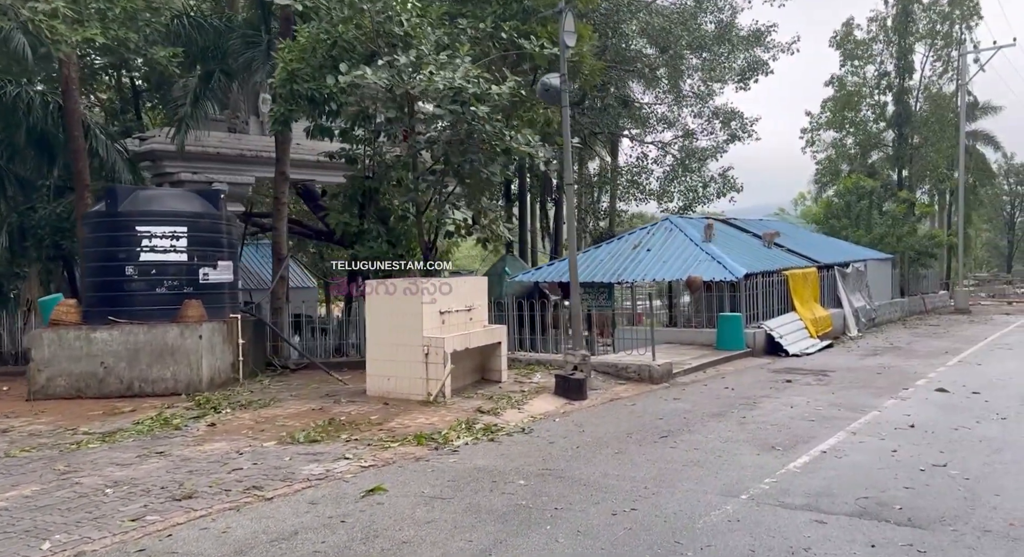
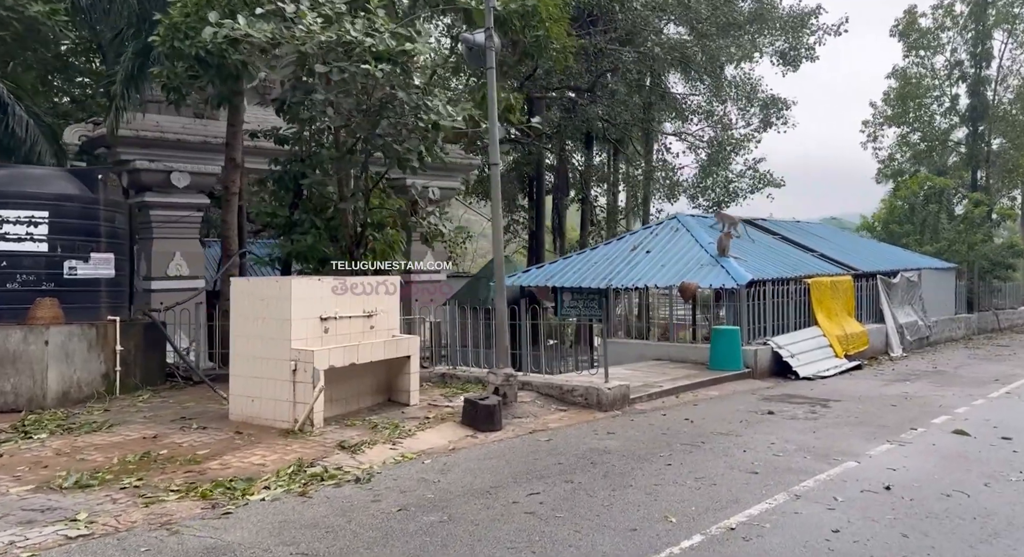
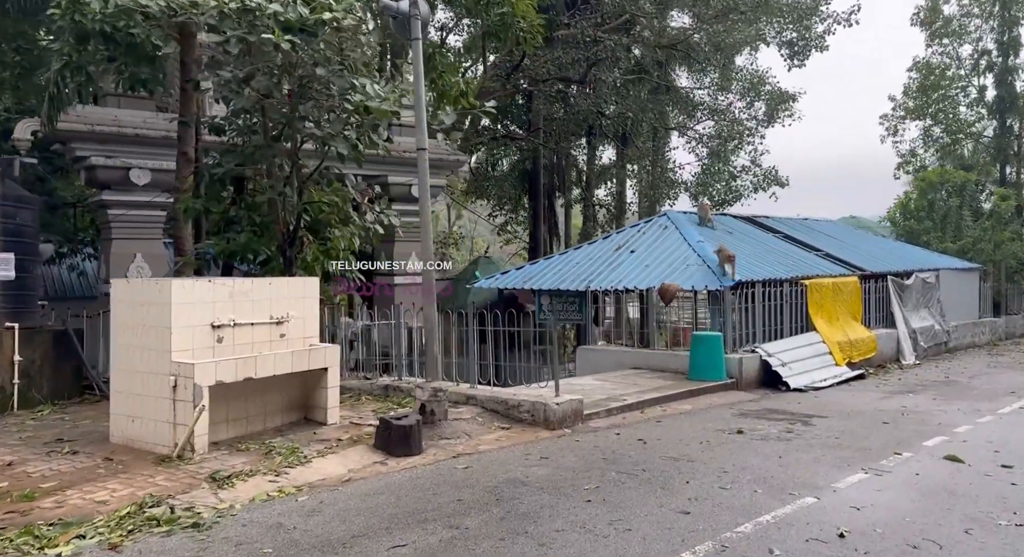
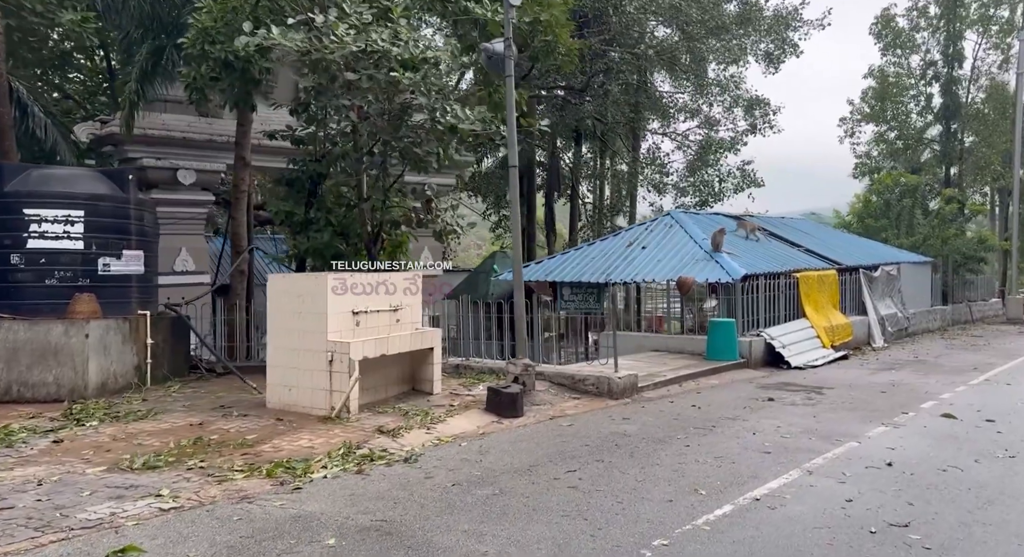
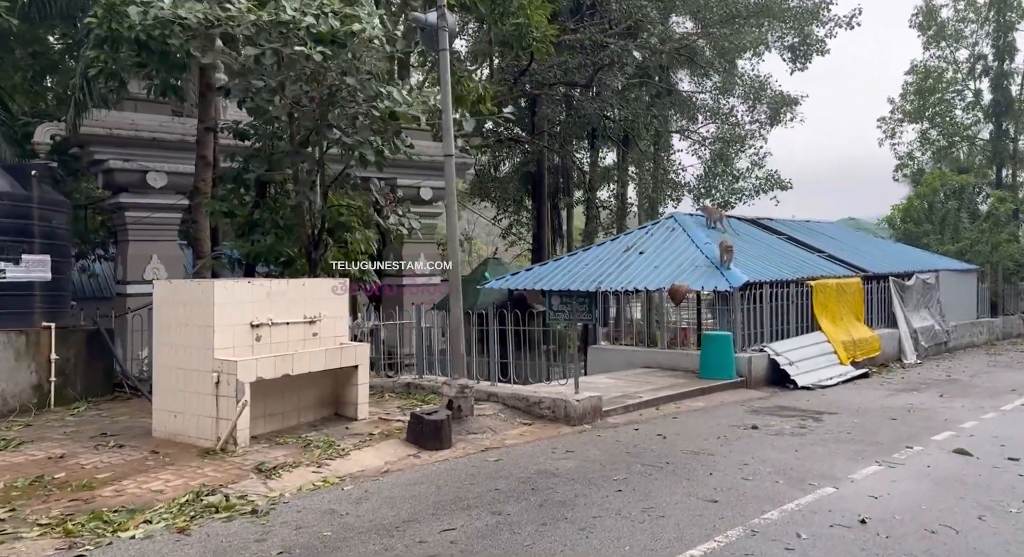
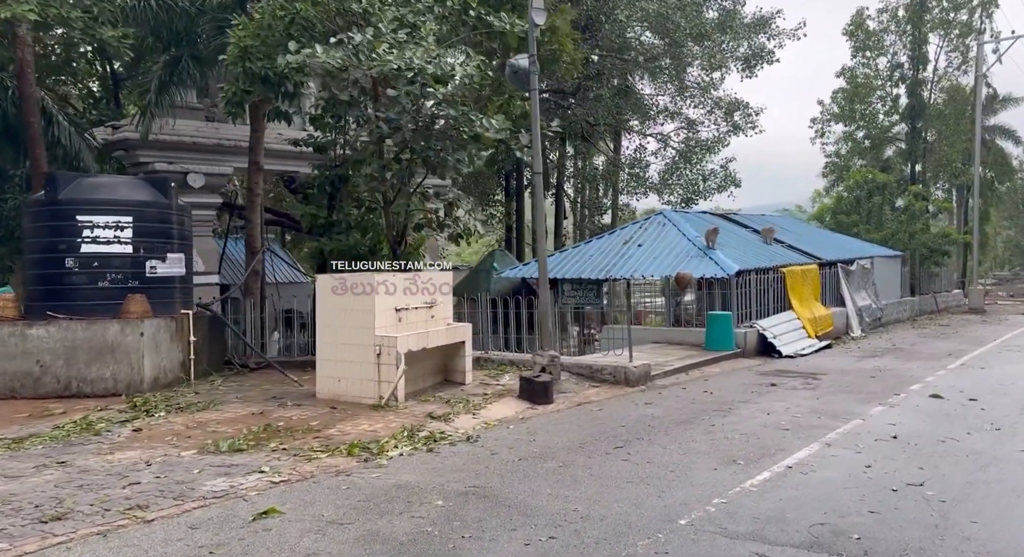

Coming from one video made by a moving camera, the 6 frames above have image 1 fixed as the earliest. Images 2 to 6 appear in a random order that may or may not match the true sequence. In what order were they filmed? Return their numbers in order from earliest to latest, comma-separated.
6, 4, 2, 5, 3
